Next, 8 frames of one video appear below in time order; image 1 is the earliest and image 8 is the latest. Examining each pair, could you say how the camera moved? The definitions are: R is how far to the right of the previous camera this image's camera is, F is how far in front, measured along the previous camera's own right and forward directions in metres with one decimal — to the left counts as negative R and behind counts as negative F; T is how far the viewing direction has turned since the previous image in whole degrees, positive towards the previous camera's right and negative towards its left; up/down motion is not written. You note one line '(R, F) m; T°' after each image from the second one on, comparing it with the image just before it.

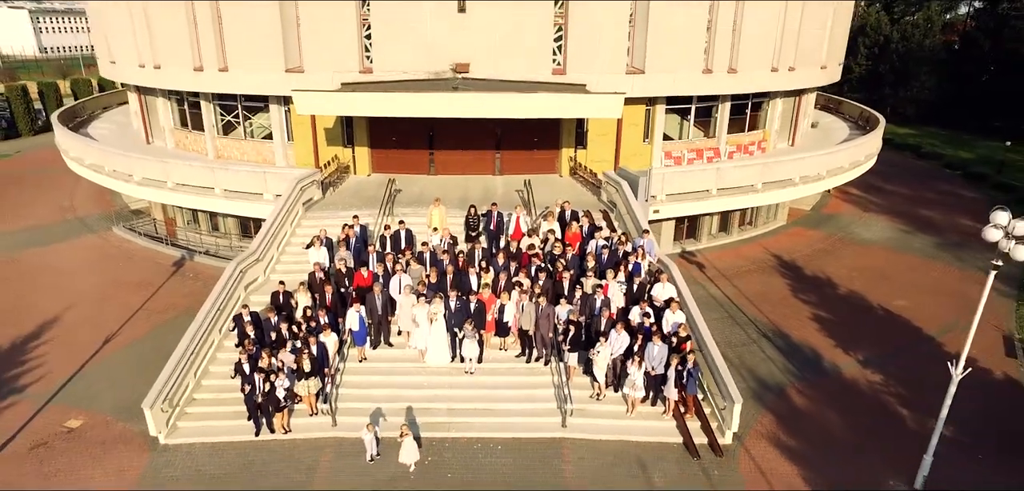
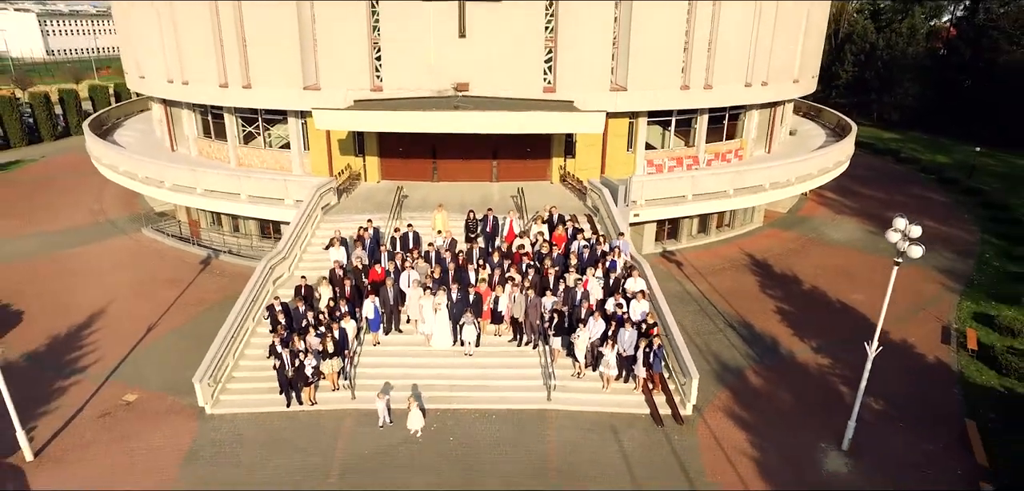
(+0.2, -1.8) m; 0°
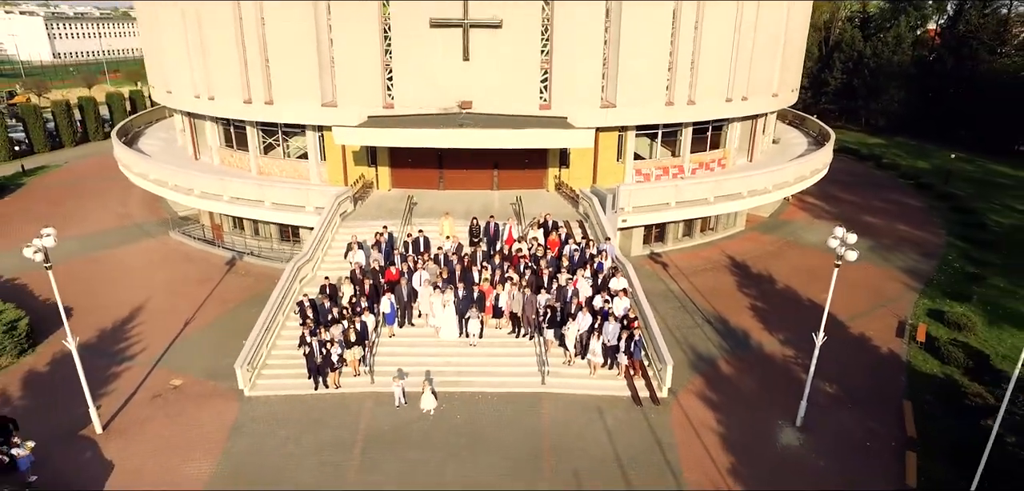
(0.0, -1.7) m; 0°
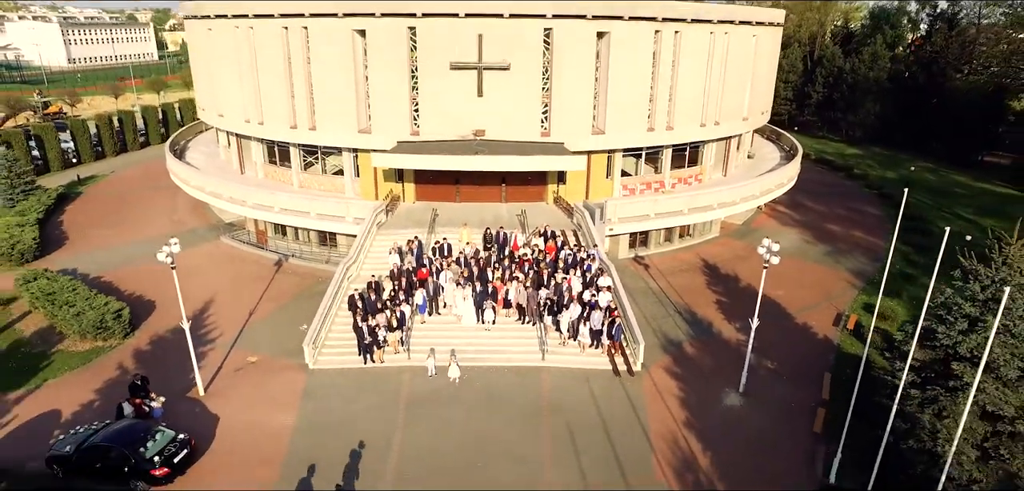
(-0.2, -3.7) m; 0°
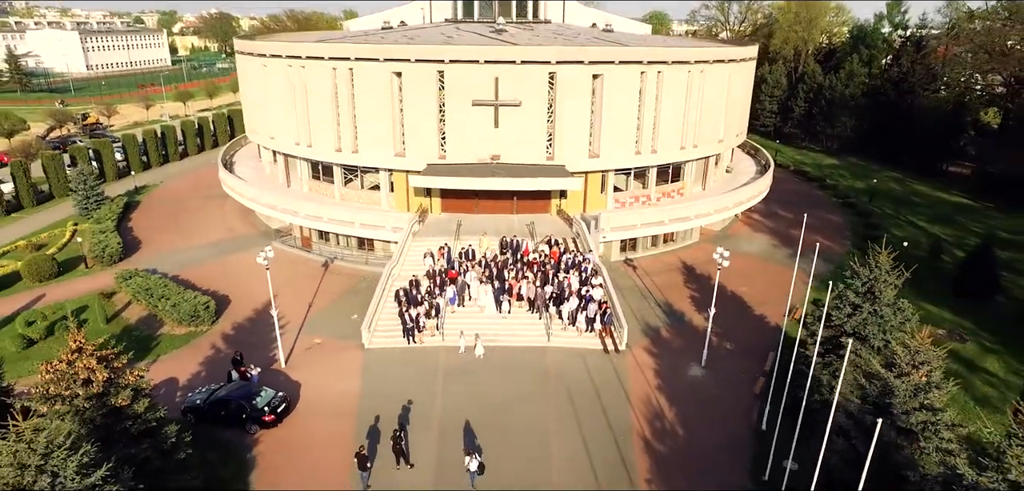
(-0.4, -4.6) m; 0°
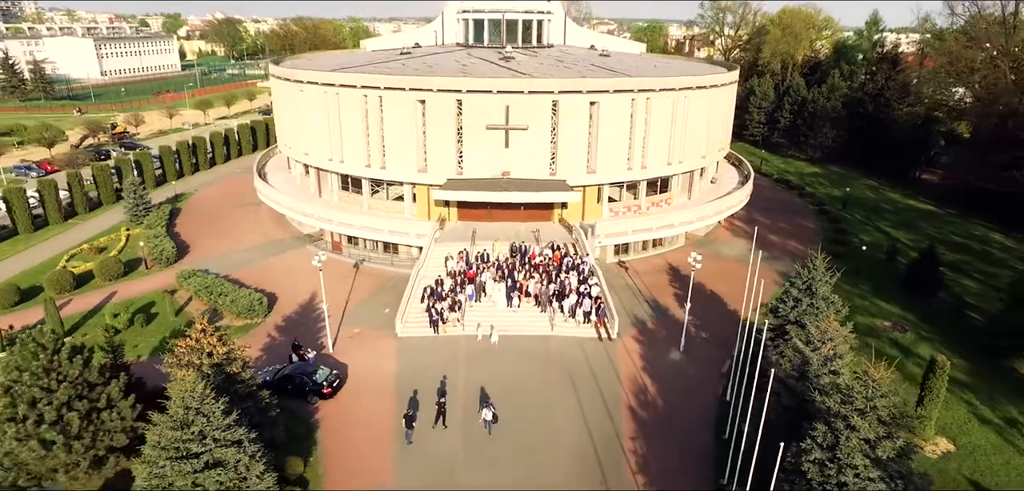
(-0.4, -4.1) m; 0°
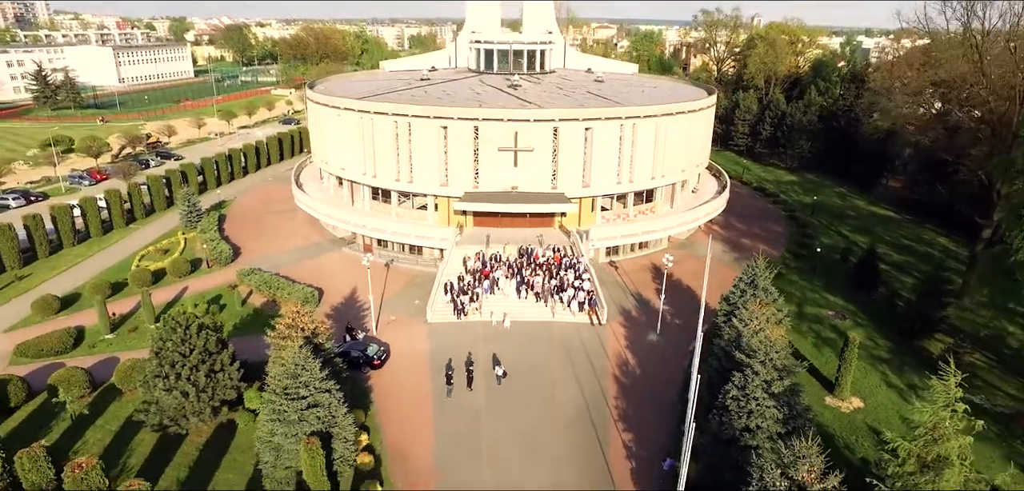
(-0.4, -5.9) m; 0°
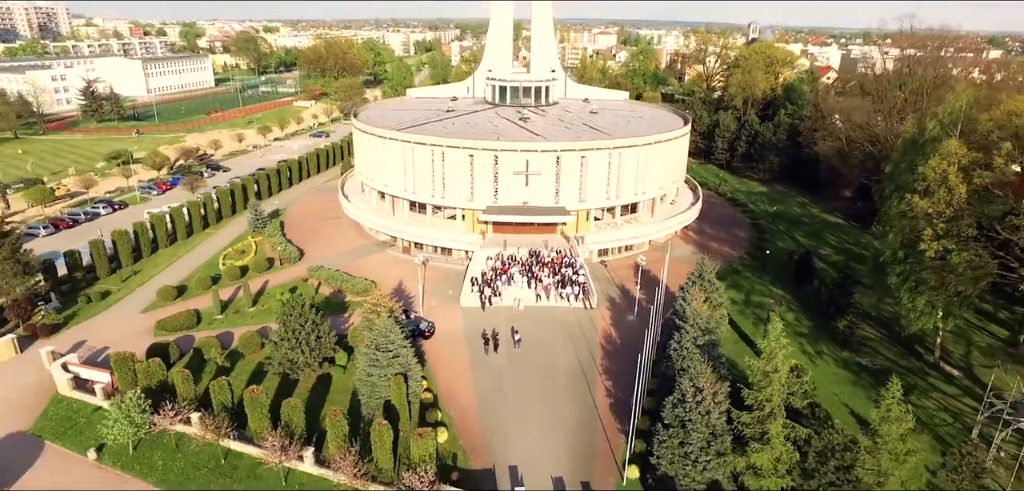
(-0.8, -9.8) m; 0°
